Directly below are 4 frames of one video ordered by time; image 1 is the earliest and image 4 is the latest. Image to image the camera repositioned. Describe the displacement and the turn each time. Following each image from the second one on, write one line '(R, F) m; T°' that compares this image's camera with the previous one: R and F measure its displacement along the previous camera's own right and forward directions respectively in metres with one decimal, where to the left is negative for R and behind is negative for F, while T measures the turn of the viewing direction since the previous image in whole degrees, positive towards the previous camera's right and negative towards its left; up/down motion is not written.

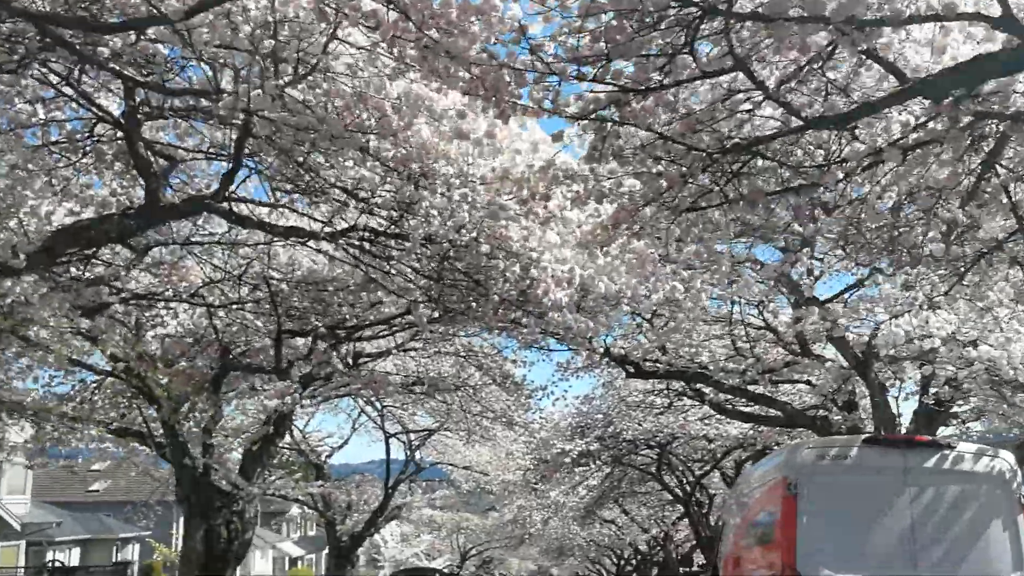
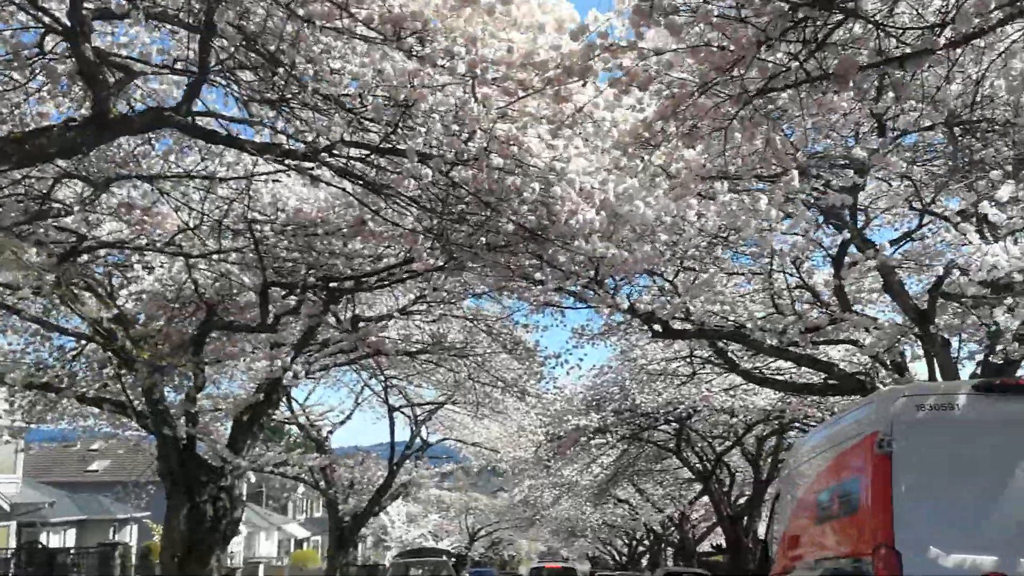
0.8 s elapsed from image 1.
(0.0, +1.3) m; 0°
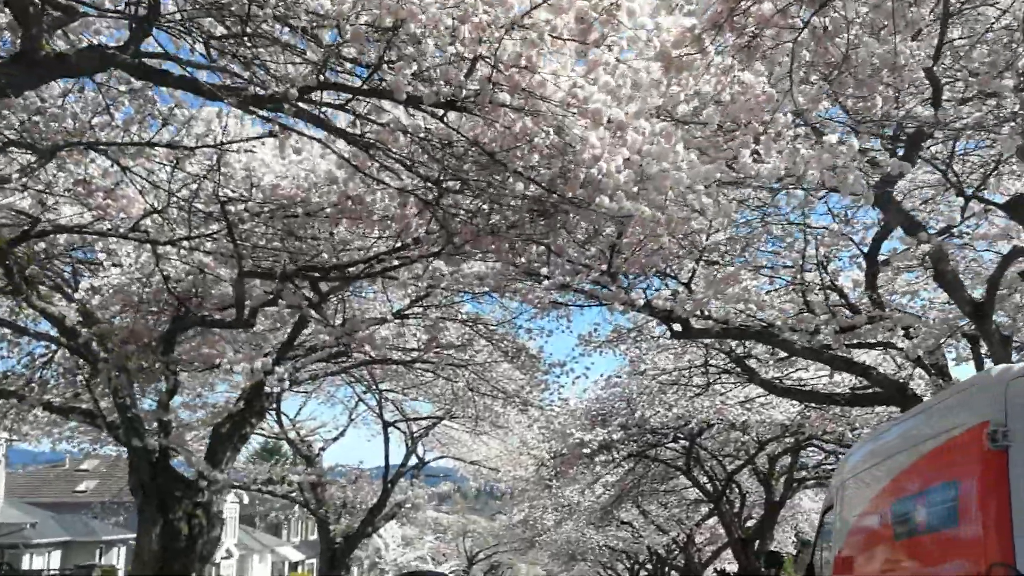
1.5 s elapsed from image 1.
(0.0, +1.1) m; 0°
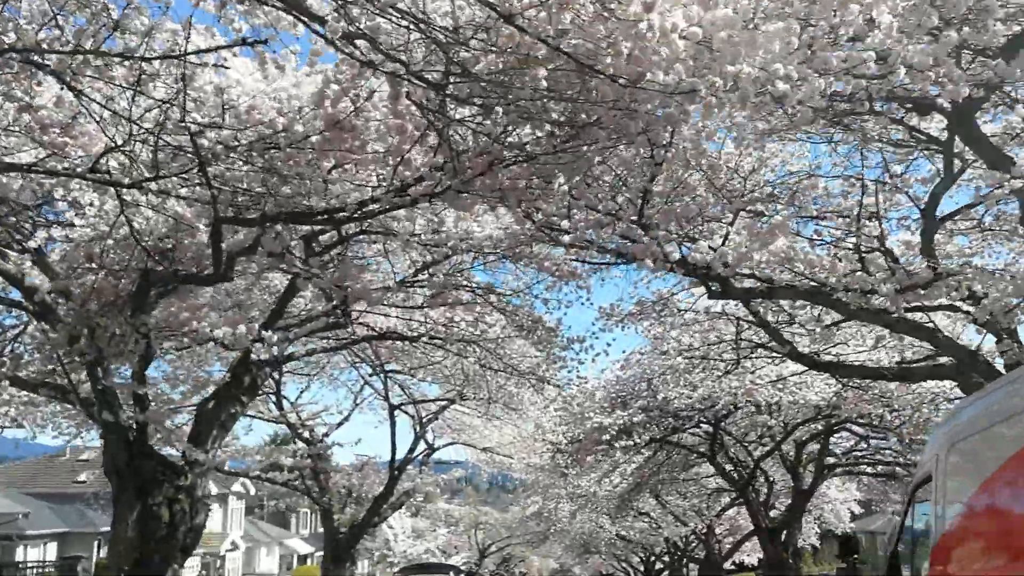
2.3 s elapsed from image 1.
(0.0, +1.2) m; 0°
